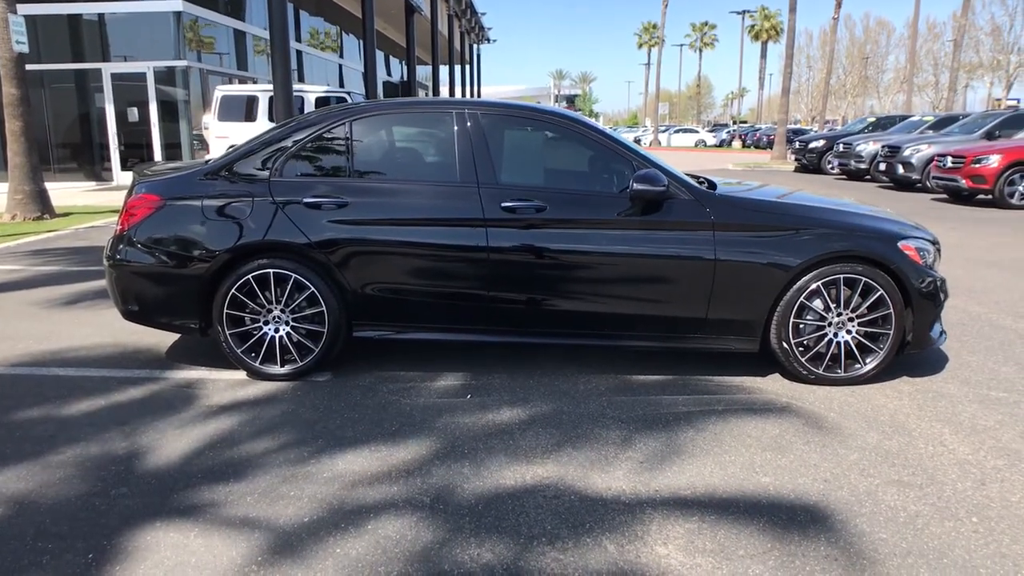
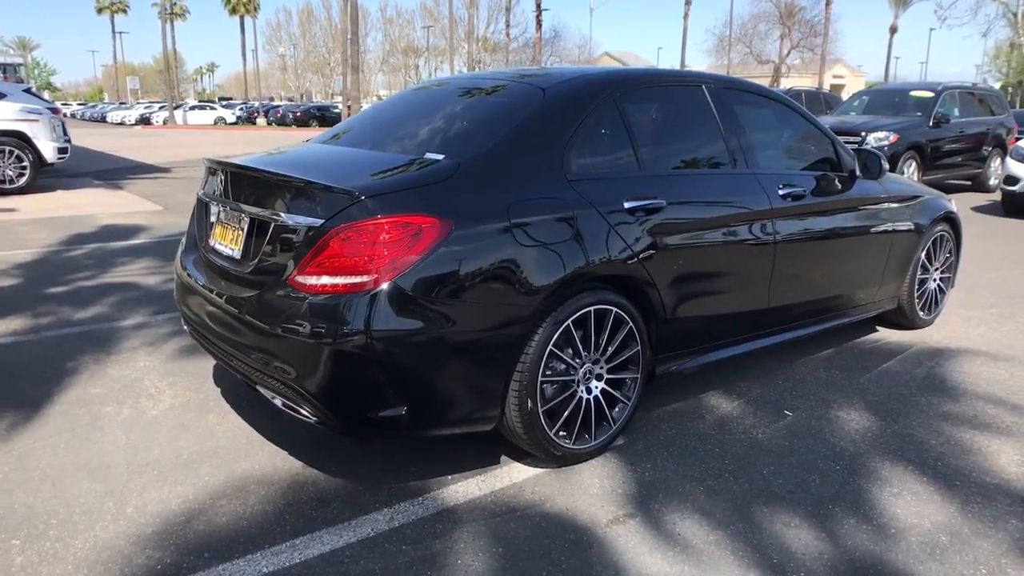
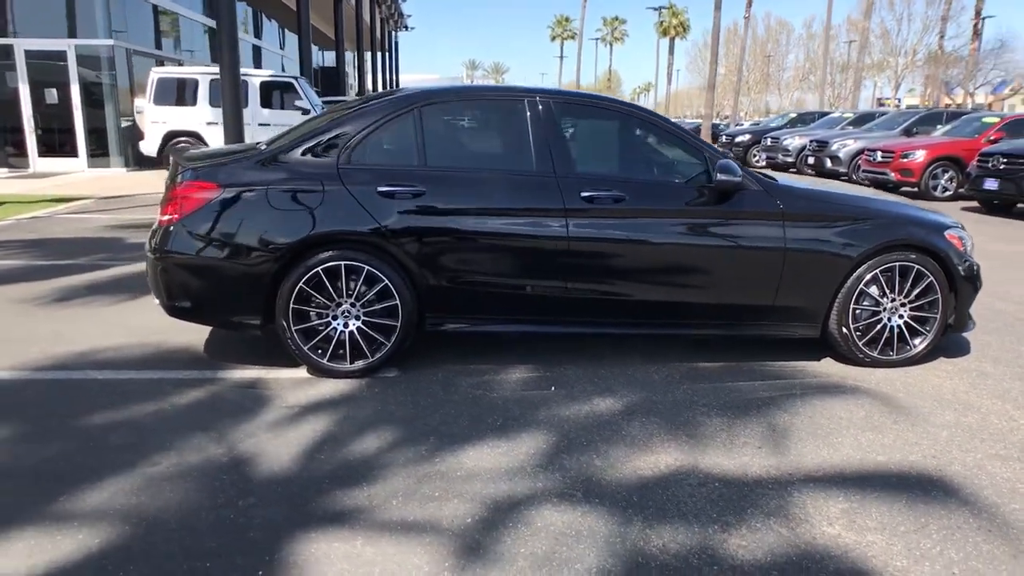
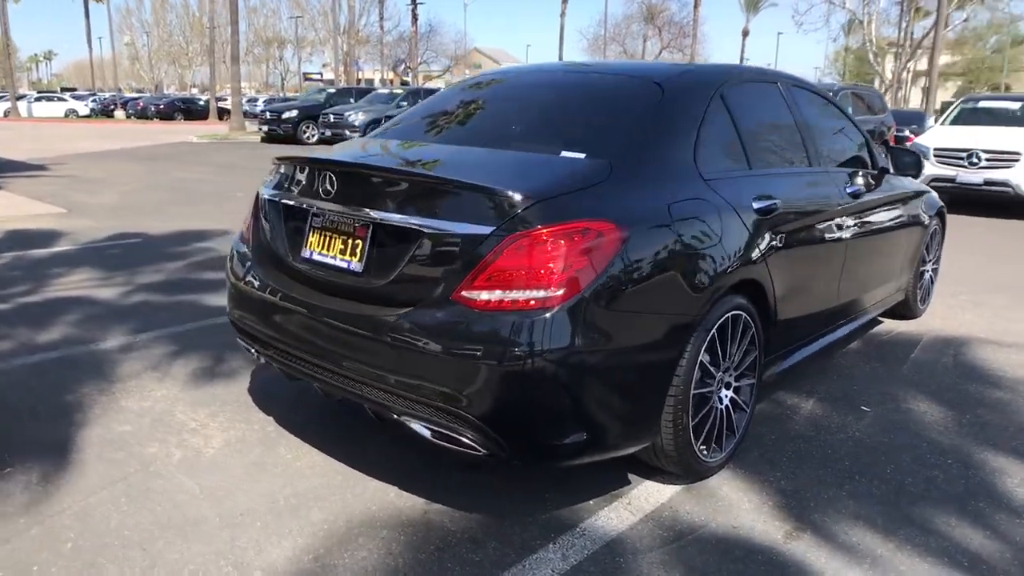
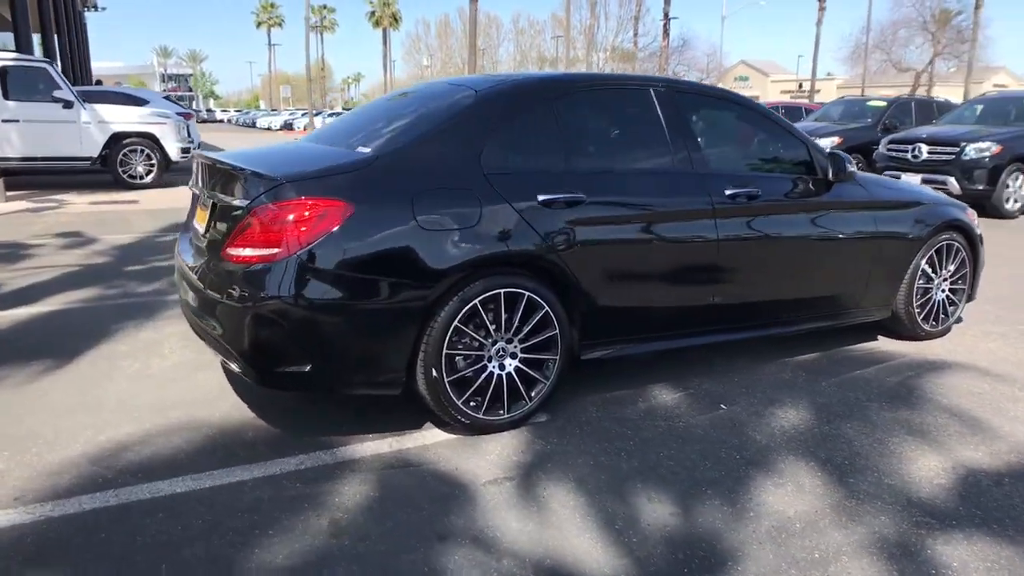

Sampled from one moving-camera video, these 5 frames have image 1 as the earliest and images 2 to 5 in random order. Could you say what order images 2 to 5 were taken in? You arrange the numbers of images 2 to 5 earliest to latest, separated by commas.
3, 5, 2, 4
